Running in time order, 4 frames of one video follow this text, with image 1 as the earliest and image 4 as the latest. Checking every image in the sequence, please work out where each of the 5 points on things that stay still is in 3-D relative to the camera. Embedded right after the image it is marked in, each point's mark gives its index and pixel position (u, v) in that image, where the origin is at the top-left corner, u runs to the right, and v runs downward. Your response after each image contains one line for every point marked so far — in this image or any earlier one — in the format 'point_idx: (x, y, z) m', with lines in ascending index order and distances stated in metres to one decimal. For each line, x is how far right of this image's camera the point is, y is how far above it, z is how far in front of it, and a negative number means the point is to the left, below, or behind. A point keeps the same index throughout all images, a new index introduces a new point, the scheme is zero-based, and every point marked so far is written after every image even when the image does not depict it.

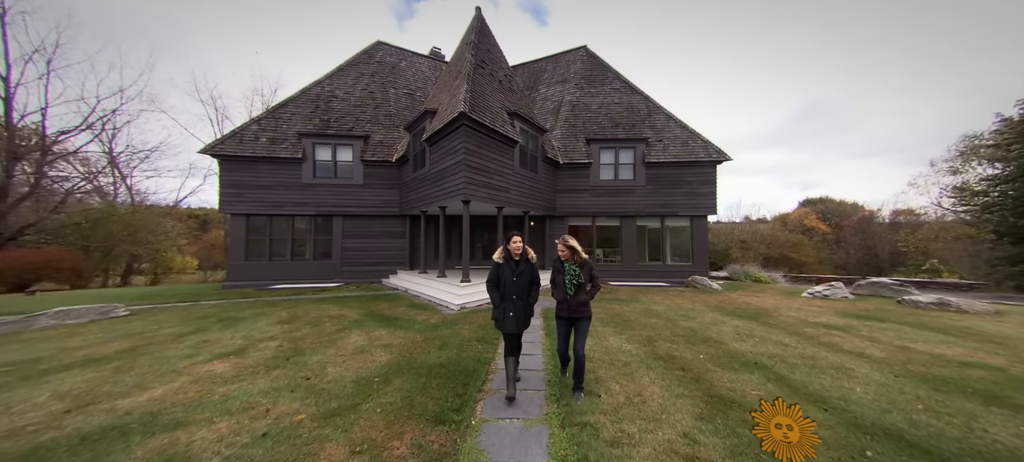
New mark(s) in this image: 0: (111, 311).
0: (-8.3, -1.6, +6.7) m
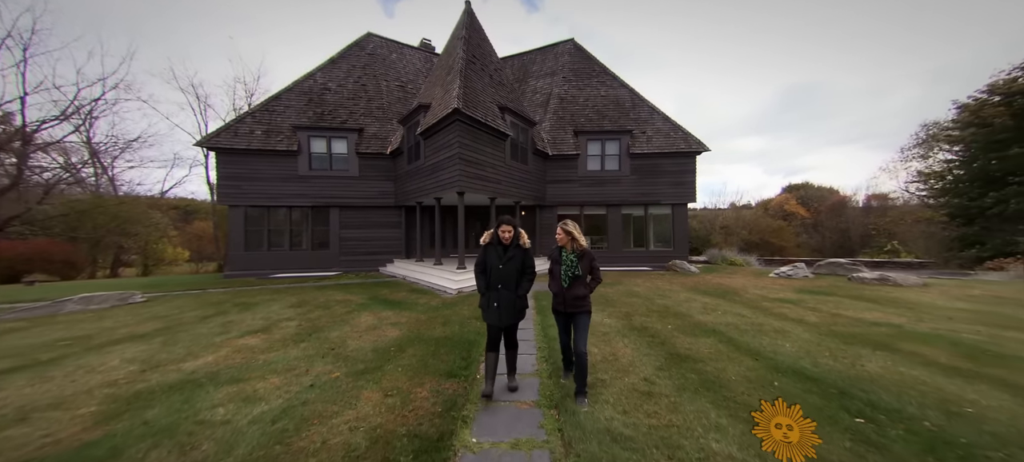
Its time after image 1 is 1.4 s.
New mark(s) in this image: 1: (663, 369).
0: (-8.5, -1.5, +7.2) m
1: (+1.8, -1.6, +3.9) m
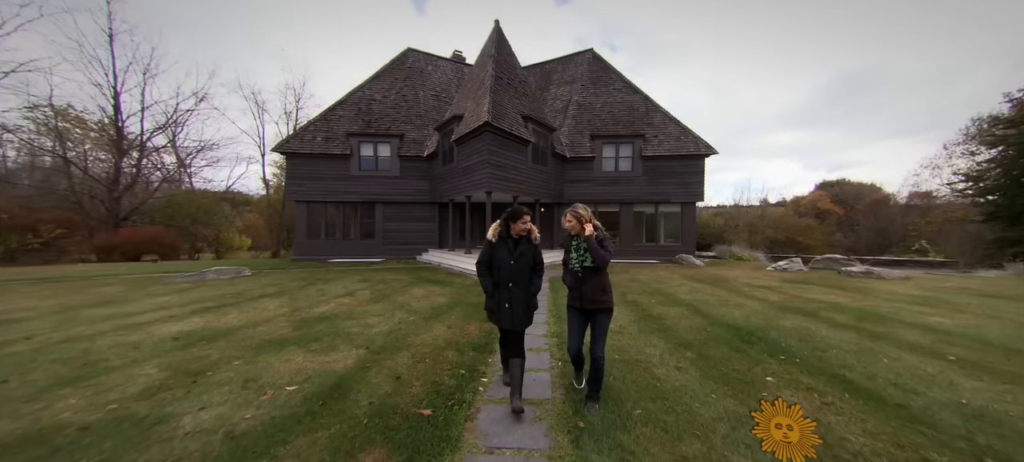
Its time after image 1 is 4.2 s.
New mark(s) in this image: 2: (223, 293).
0: (-7.9, -1.2, +9.5) m
1: (+2.1, -1.5, +5.5) m
2: (-6.2, -1.3, +6.9) m
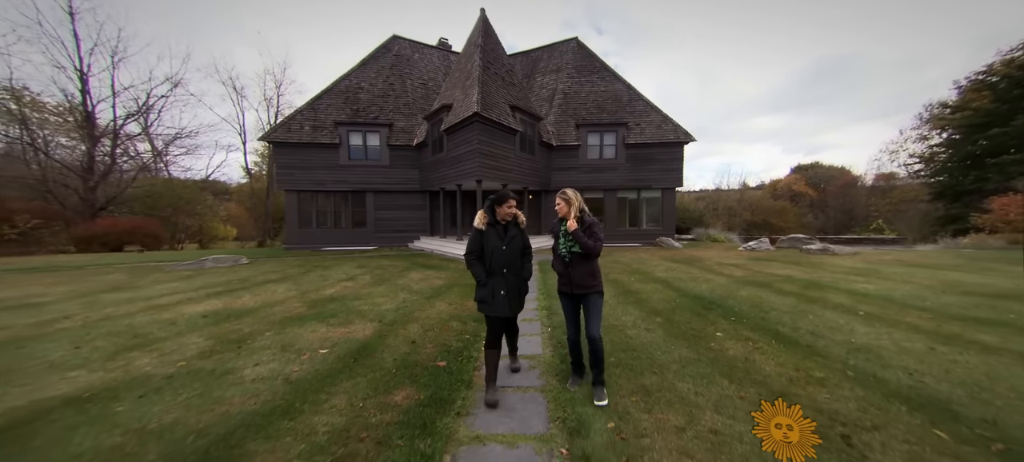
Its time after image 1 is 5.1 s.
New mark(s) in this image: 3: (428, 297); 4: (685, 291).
0: (-8.2, -0.9, +9.8) m
1: (+2.0, -1.2, +6.2) m
2: (-6.3, -1.1, +7.3) m
3: (-1.6, -1.3, +6.3) m
4: (+3.3, -1.2, +6.2) m
